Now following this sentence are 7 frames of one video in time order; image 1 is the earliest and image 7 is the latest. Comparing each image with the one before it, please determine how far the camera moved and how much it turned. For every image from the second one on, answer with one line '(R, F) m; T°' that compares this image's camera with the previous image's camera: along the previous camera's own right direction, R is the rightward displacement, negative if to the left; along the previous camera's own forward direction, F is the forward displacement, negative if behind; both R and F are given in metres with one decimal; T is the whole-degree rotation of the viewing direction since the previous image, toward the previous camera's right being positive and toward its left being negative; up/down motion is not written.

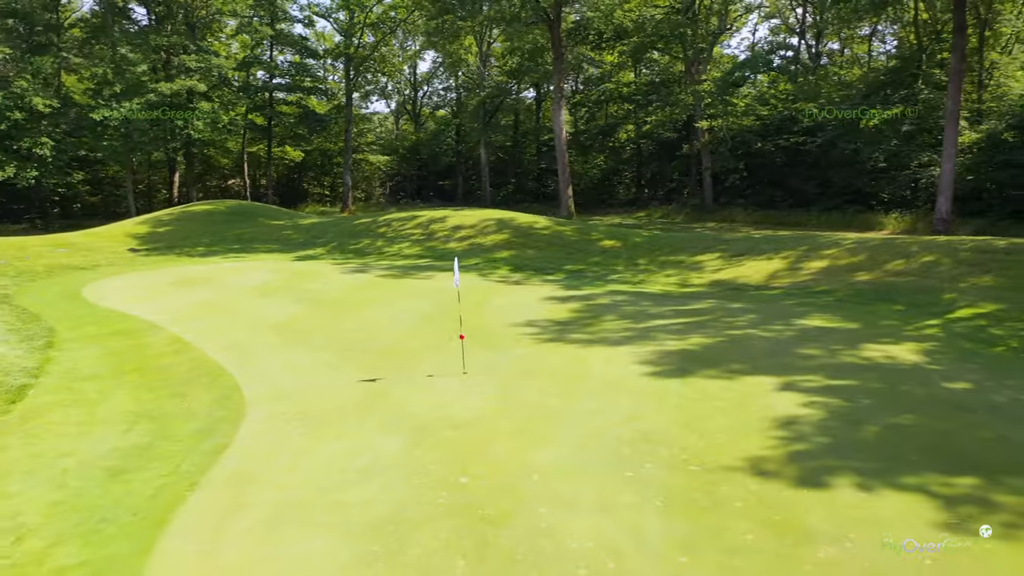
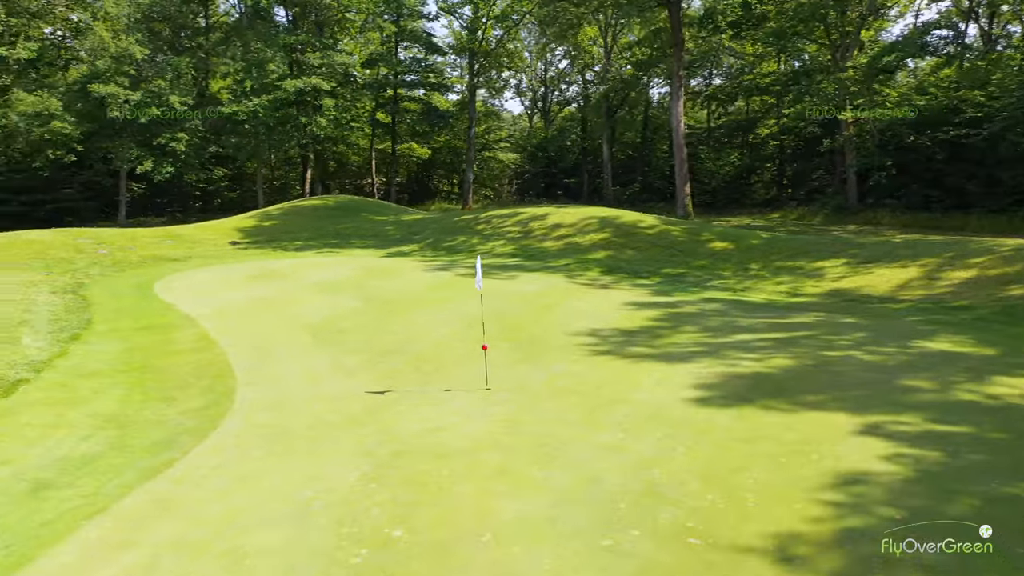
(+1.4, +1.8) m; -10°
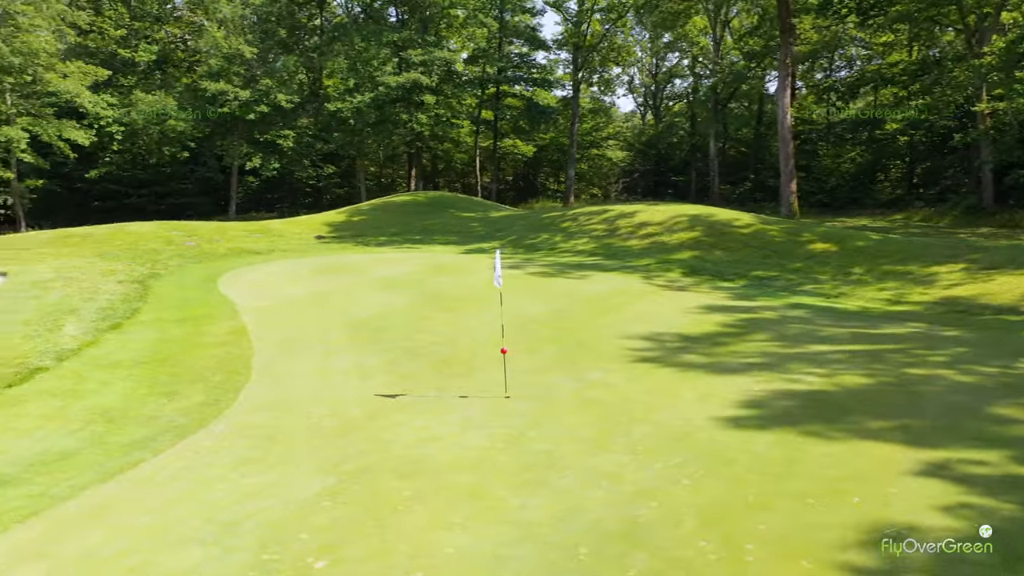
(+1.1, +1.0) m; -8°
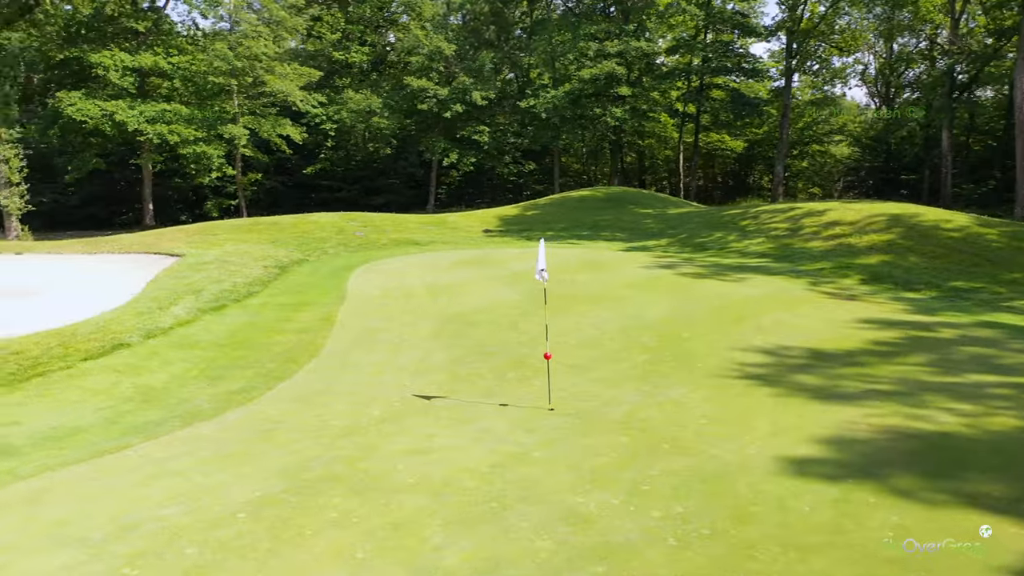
(+1.7, +1.4) m; -16°
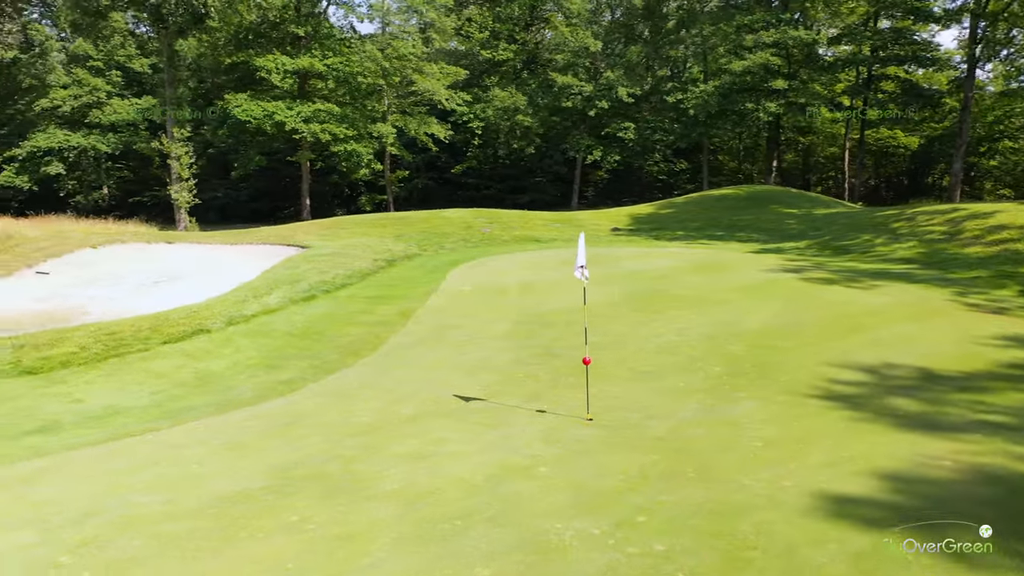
(+1.1, +0.7) m; -11°
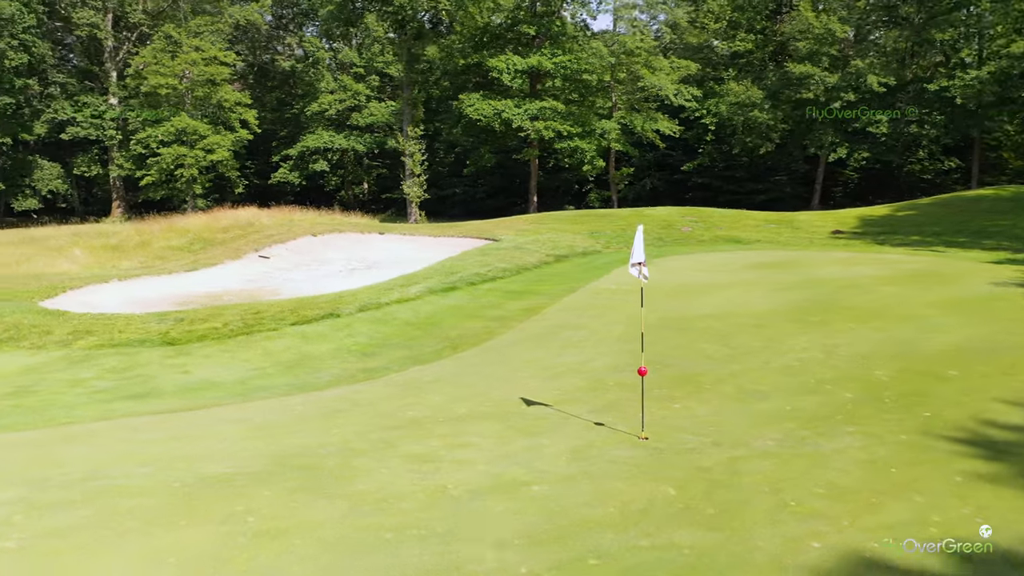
(+1.6, +0.9) m; -18°
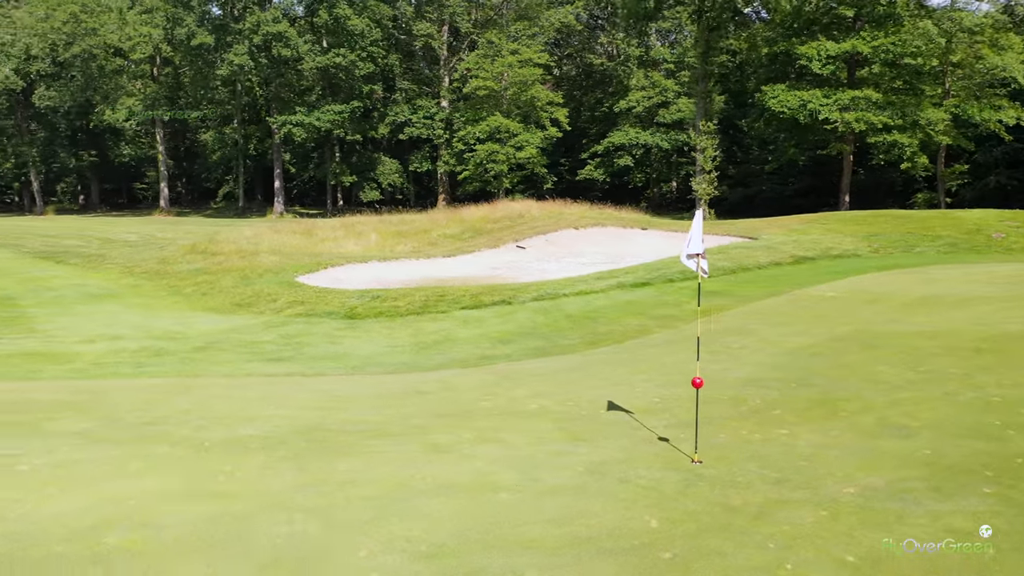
(+1.9, +0.9) m; -23°
